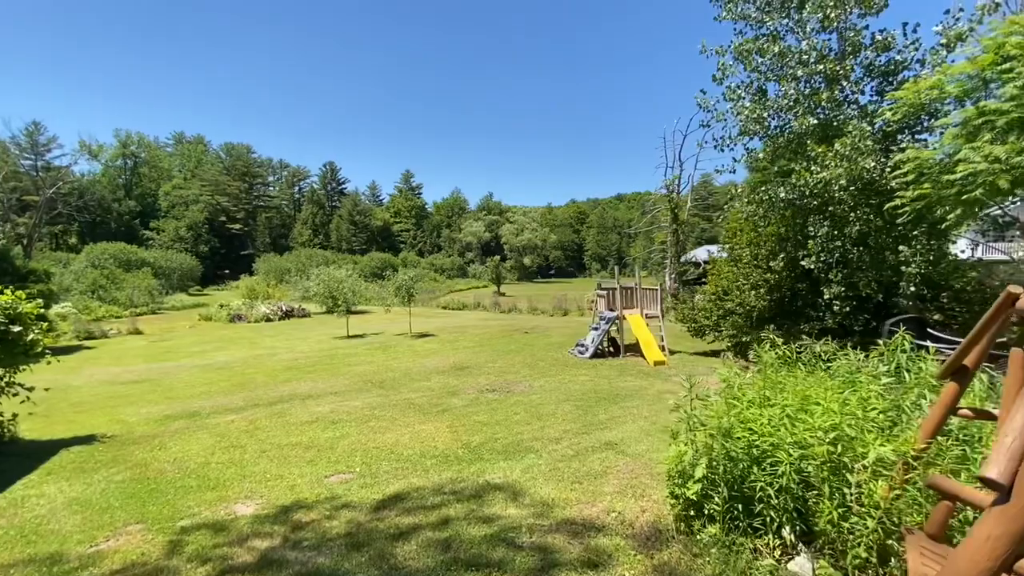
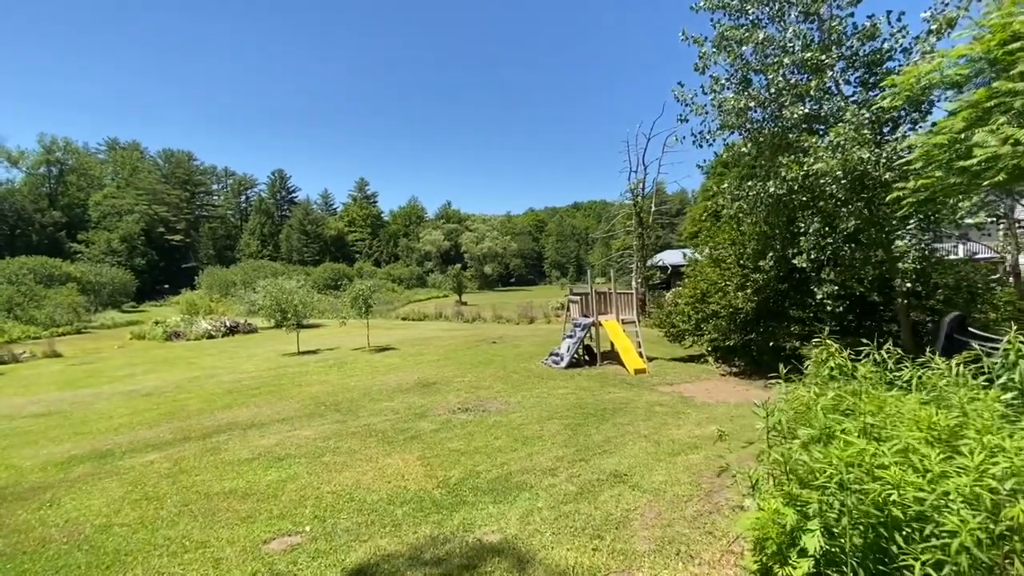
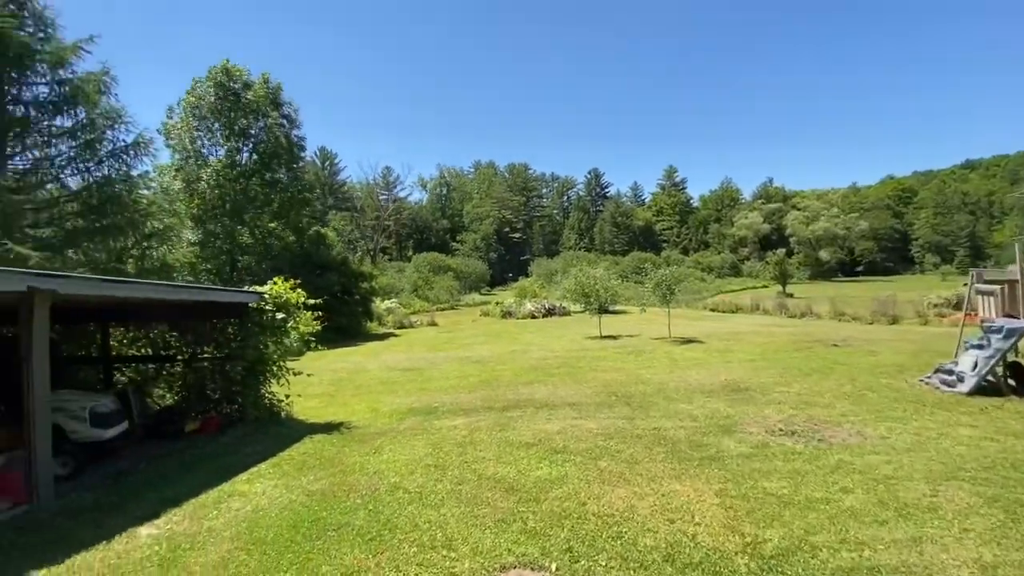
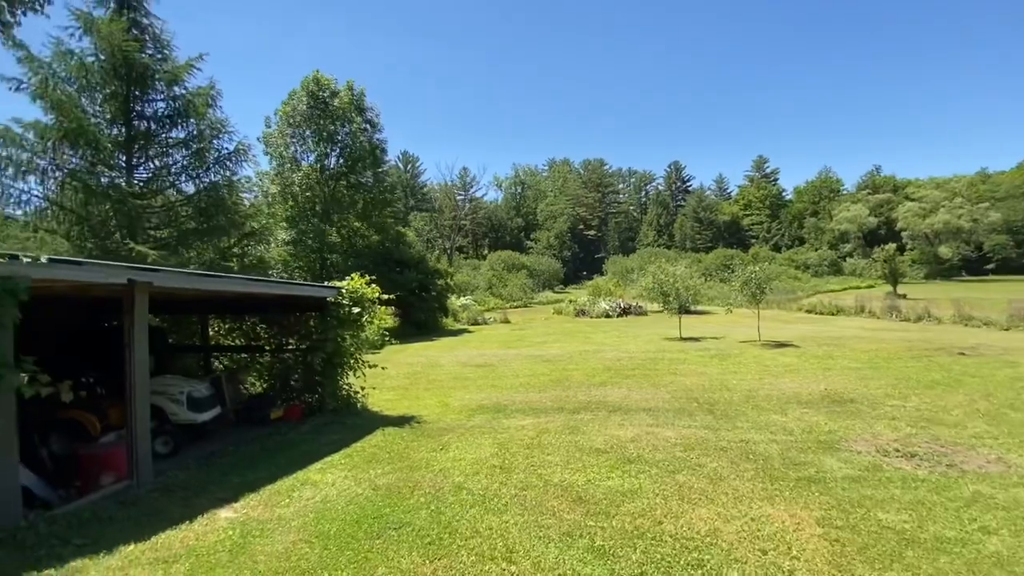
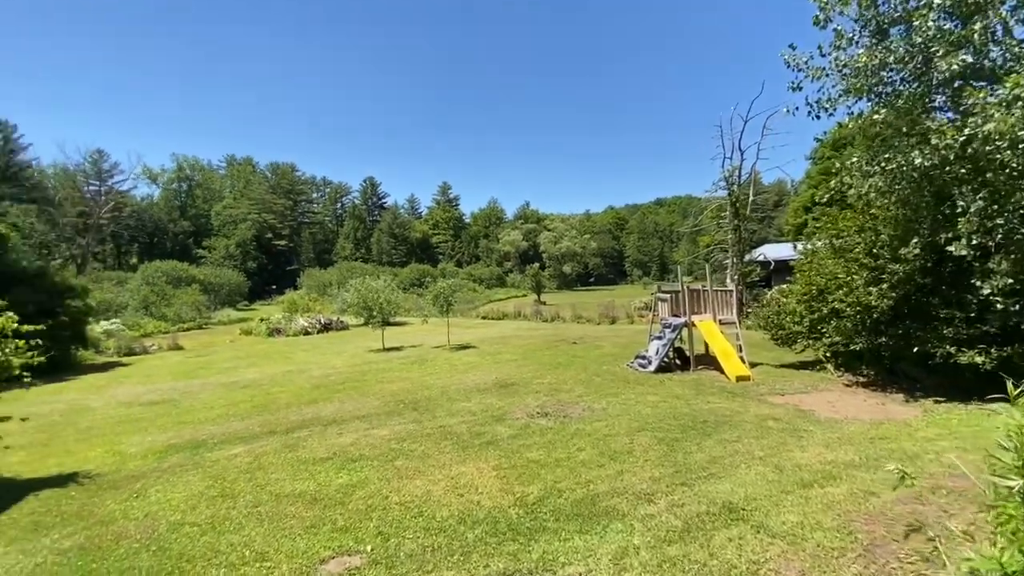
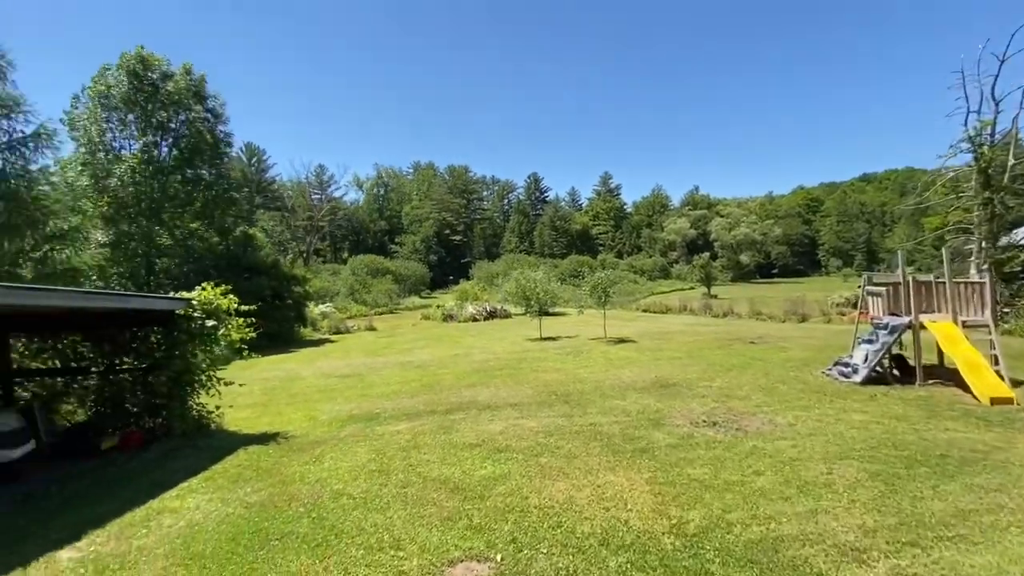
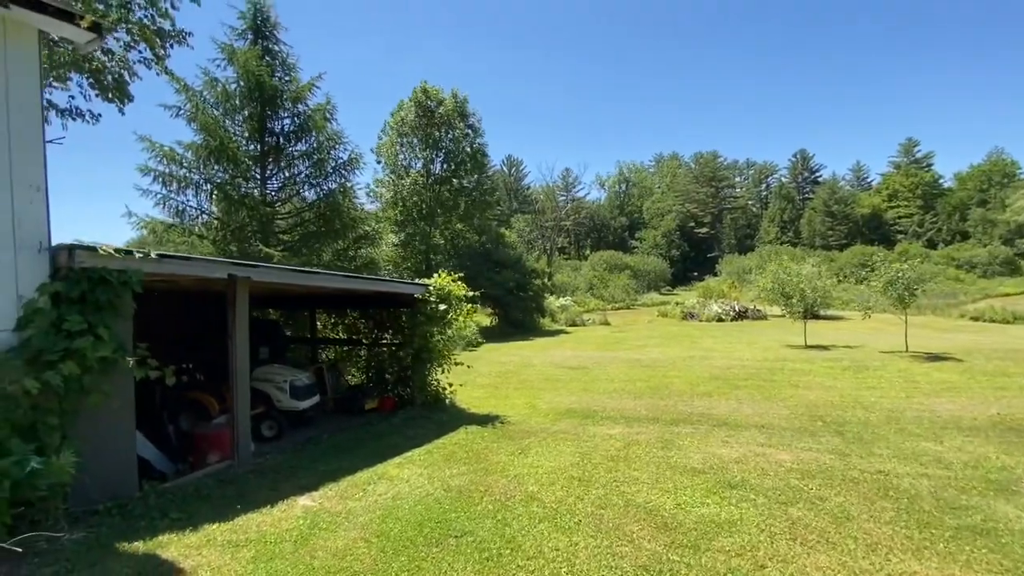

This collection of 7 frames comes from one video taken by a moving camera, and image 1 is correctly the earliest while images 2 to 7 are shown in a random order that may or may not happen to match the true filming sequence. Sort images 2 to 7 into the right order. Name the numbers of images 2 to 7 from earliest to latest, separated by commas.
2, 5, 6, 3, 4, 7
